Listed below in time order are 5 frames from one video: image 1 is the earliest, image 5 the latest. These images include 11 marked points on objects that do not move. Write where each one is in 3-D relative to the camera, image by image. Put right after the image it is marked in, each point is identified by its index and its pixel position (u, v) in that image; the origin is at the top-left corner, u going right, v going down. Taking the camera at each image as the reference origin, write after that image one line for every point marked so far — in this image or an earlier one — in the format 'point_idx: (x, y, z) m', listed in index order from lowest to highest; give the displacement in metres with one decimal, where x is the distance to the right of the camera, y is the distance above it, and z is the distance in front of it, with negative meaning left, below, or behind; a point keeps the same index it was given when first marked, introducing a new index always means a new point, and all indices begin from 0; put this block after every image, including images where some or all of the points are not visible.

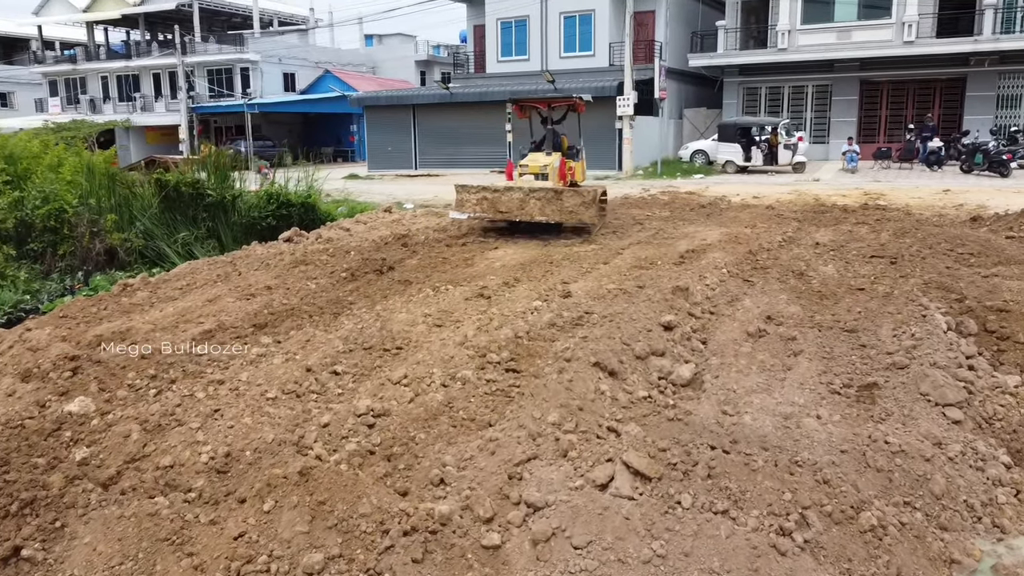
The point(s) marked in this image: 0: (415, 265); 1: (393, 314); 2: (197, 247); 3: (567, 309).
0: (-1.0, +0.2, +8.2) m
1: (-0.9, -0.2, +6.3) m
2: (-3.9, +0.5, +10.1) m
3: (+0.4, -0.2, +6.1) m
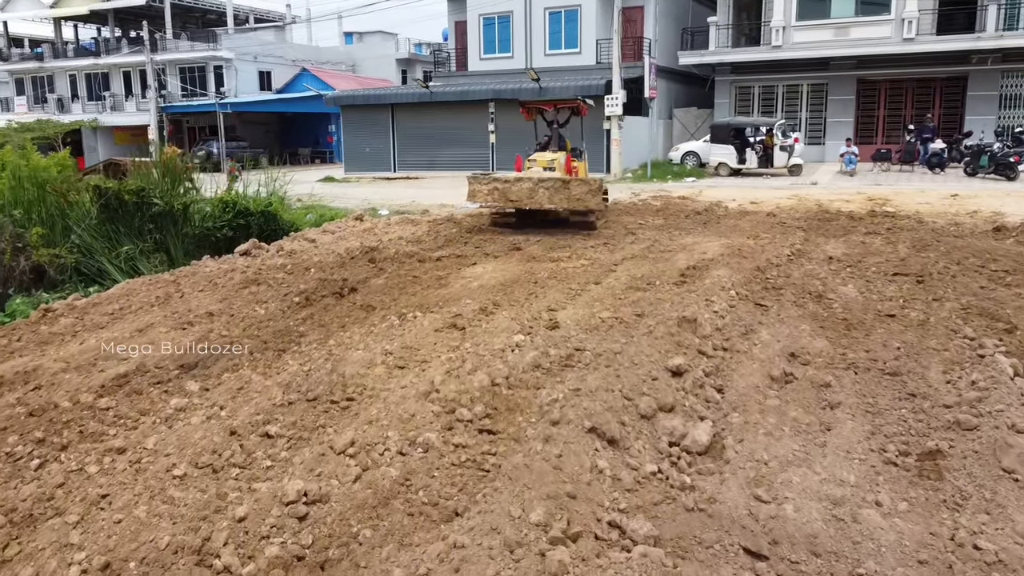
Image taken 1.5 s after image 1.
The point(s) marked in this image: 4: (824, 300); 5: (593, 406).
0: (-1.1, 0.0, +7.2) m
1: (-1.1, -0.4, +5.3) m
2: (-4.1, +0.3, +9.1) m
3: (+0.3, -0.4, +5.2) m
4: (+2.5, -0.1, +6.6) m
5: (+0.4, -0.6, +3.9) m
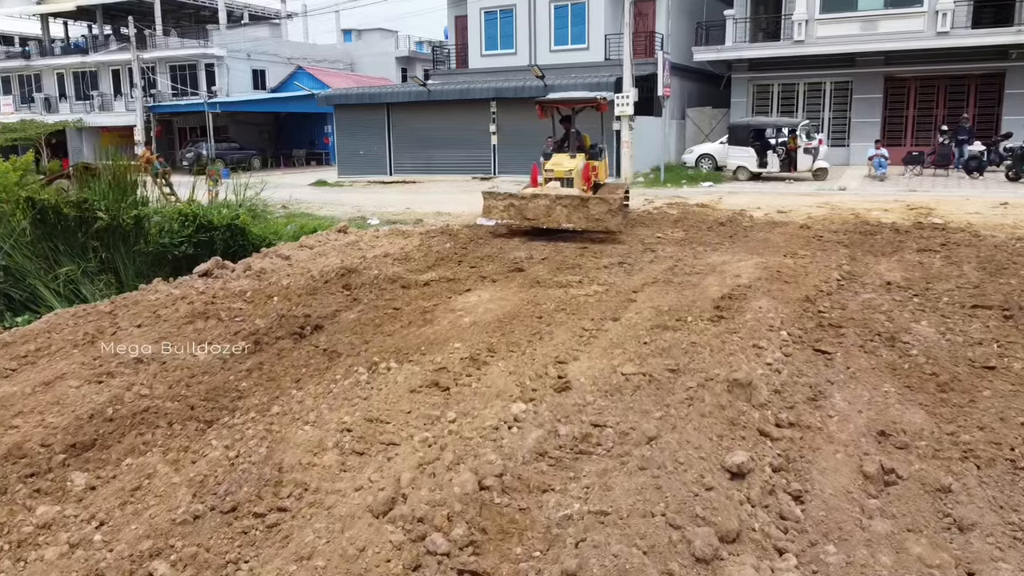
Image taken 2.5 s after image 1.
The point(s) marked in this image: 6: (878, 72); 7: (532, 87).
0: (-1.2, -0.2, +5.9) m
1: (-1.1, -0.7, +4.0) m
2: (-4.1, 0.0, +7.8) m
3: (+0.3, -0.6, +3.9) m
4: (+2.5, -0.4, +5.3) m
5: (+0.4, -0.8, +2.6) m
6: (+8.3, +4.9, +18.7) m
7: (+0.5, +4.8, +19.7) m
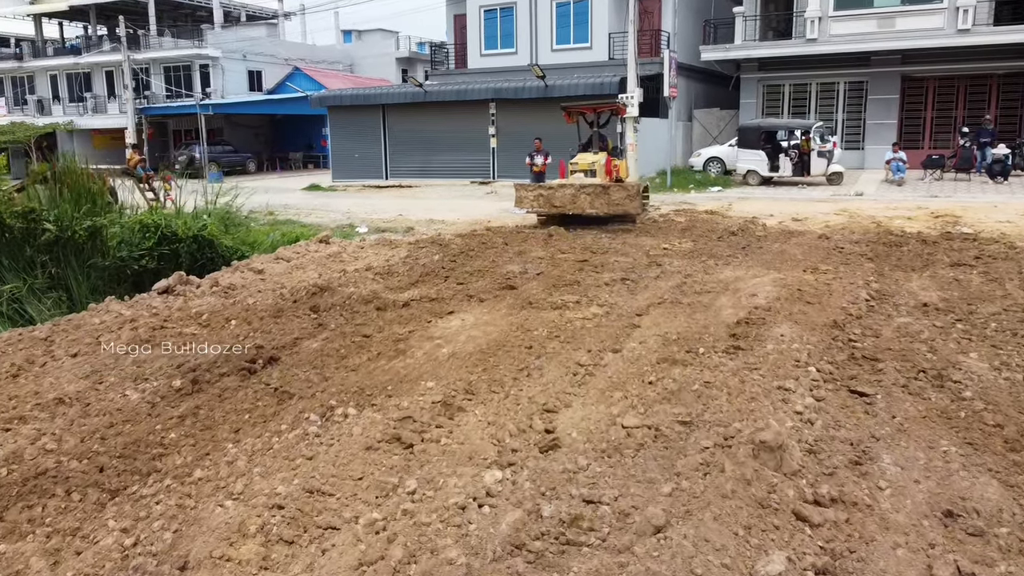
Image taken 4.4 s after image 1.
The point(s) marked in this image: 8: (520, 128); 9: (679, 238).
0: (-1.2, -0.4, +5.1) m
1: (-1.2, -0.8, +3.3) m
2: (-4.1, -0.1, +7.1) m
3: (+0.1, -0.8, +3.1) m
4: (+2.4, -0.5, +4.5) m
5: (+0.3, -1.0, +1.8) m
6: (+8.3, +4.7, +17.9) m
7: (+0.5, +4.6, +19.0) m
8: (+0.2, +3.9, +19.7) m
9: (+2.0, +0.6, +9.9) m
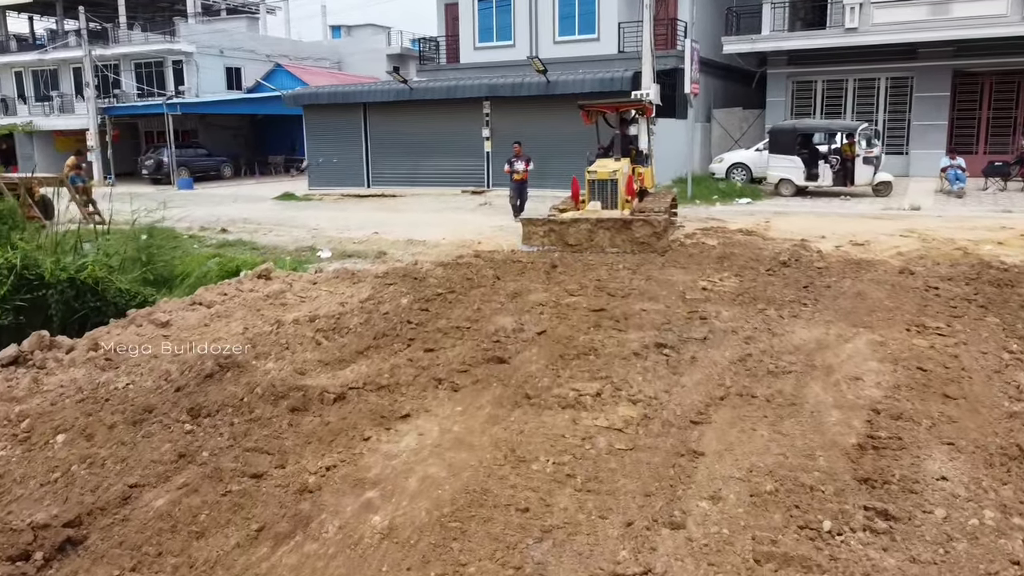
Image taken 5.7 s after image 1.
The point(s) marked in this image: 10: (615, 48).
0: (-1.3, -0.9, +2.9) m
1: (-1.2, -1.3, +1.1) m
2: (-4.2, -0.6, +4.9) m
3: (+0.1, -1.2, +0.9) m
4: (+2.3, -1.0, +2.3) m
5: (+0.2, -1.4, -0.3) m
6: (+8.2, +4.2, +15.7) m
7: (+0.4, +4.1, +16.8) m
8: (+0.1, +3.4, +17.6) m
9: (+2.0, +0.1, +7.7) m
10: (+2.3, +5.5, +18.8) m
